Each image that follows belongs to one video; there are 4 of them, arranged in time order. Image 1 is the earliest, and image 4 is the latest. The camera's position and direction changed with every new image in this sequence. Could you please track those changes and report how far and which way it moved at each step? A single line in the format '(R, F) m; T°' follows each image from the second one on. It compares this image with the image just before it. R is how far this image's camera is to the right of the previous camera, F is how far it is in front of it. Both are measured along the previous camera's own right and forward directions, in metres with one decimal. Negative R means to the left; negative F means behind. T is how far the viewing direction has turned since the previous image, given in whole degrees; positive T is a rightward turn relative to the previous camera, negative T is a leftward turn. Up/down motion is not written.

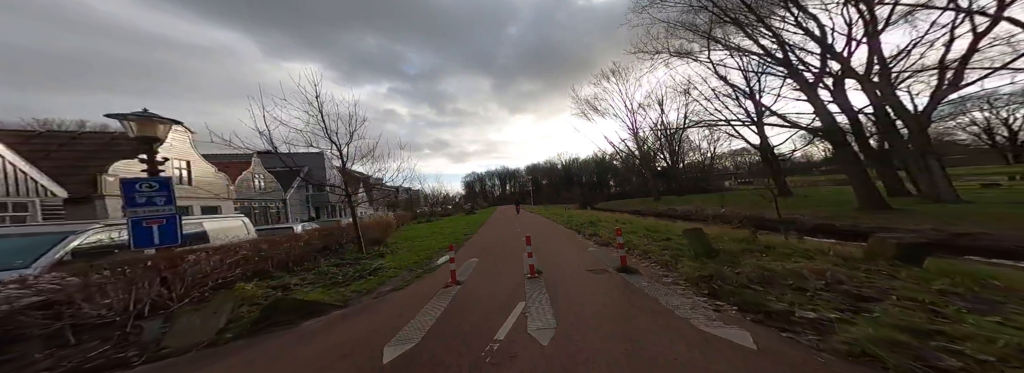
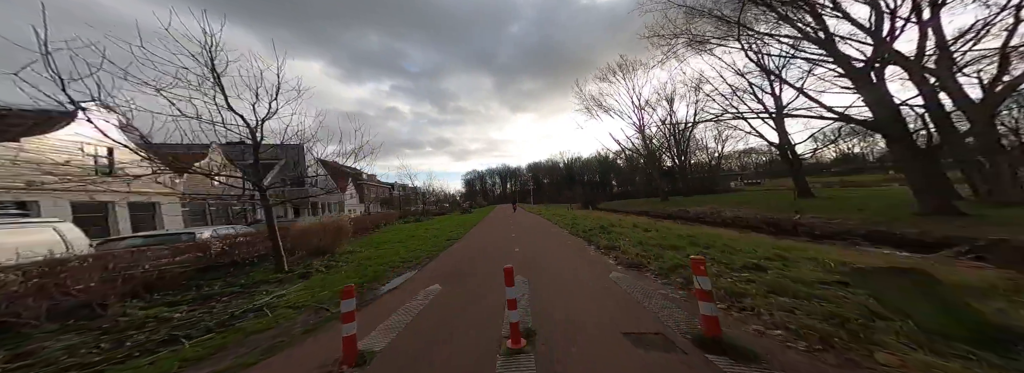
(+0.2, +1.3) m; 0°
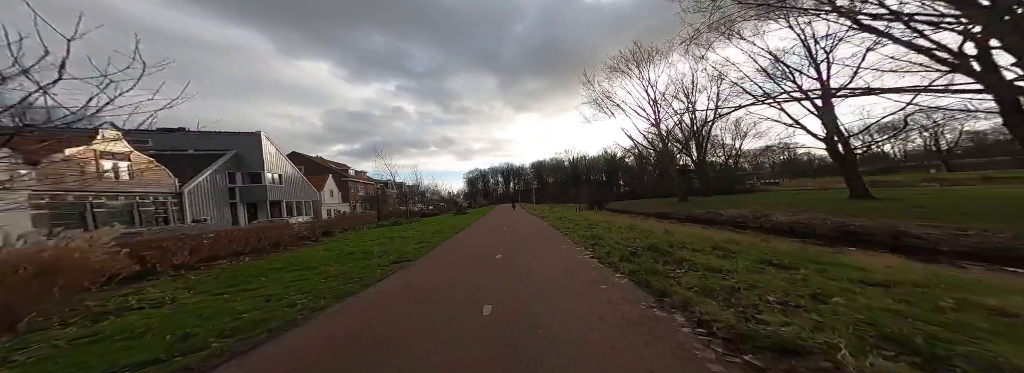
(+0.3, +2.4) m; -1°
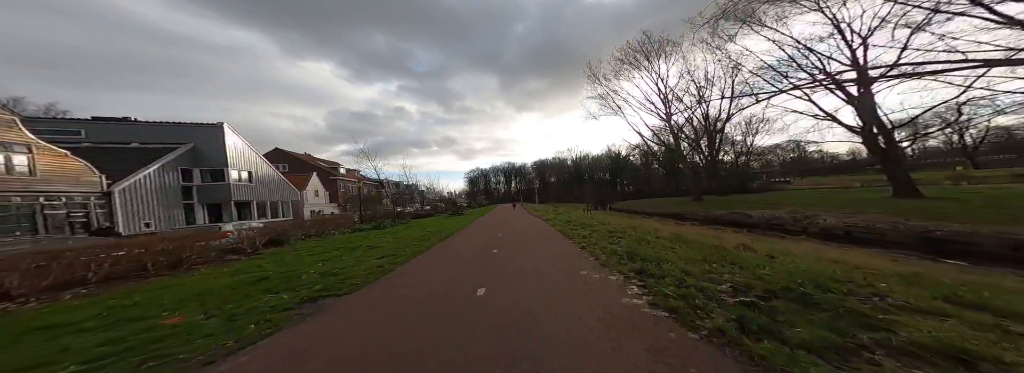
(+0.1, +1.5) m; 0°
